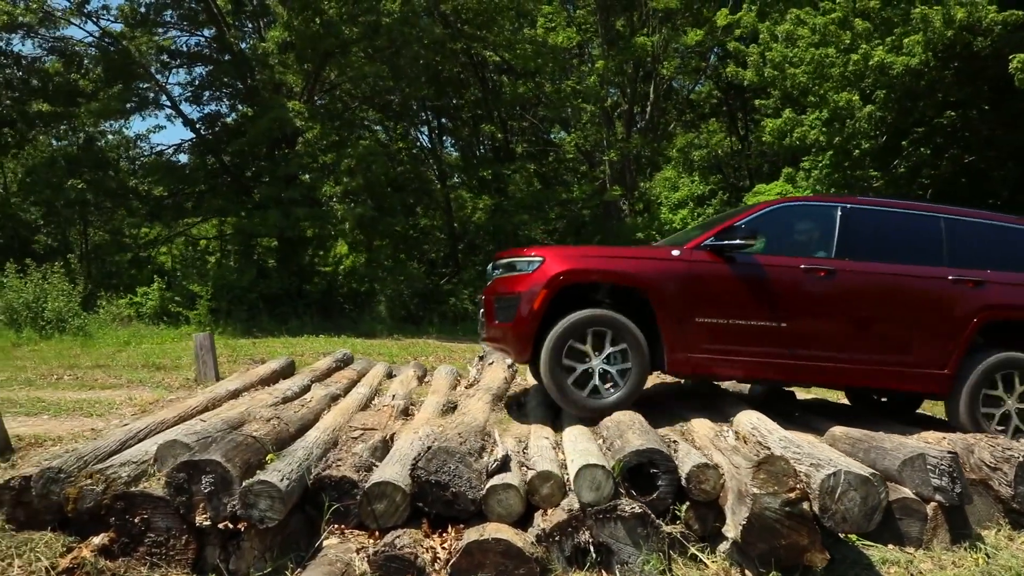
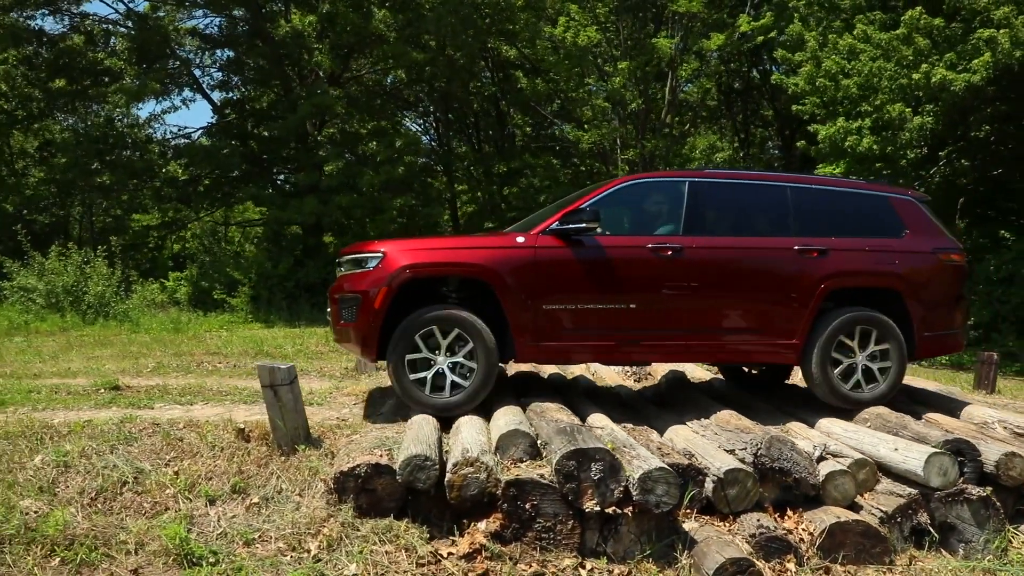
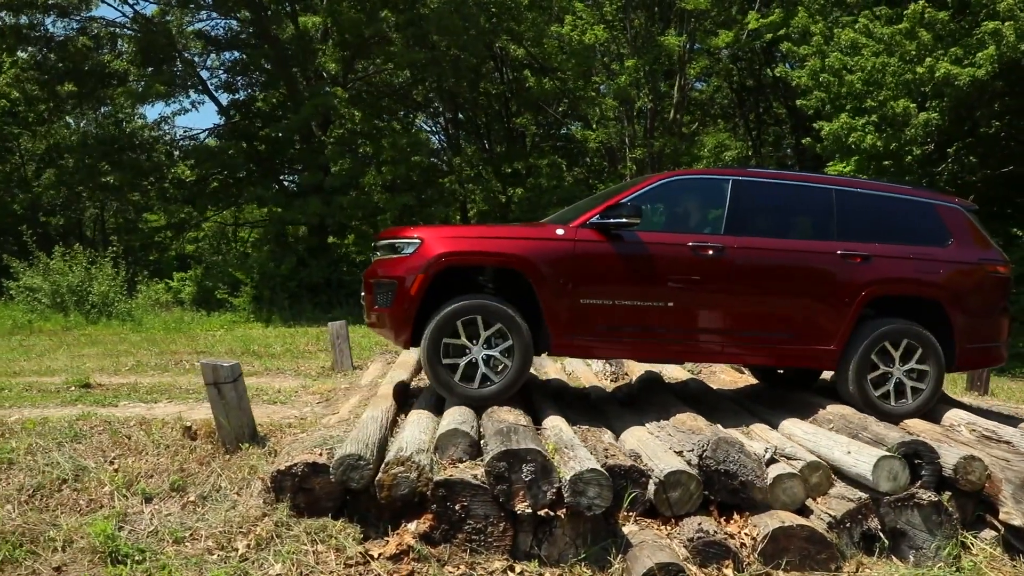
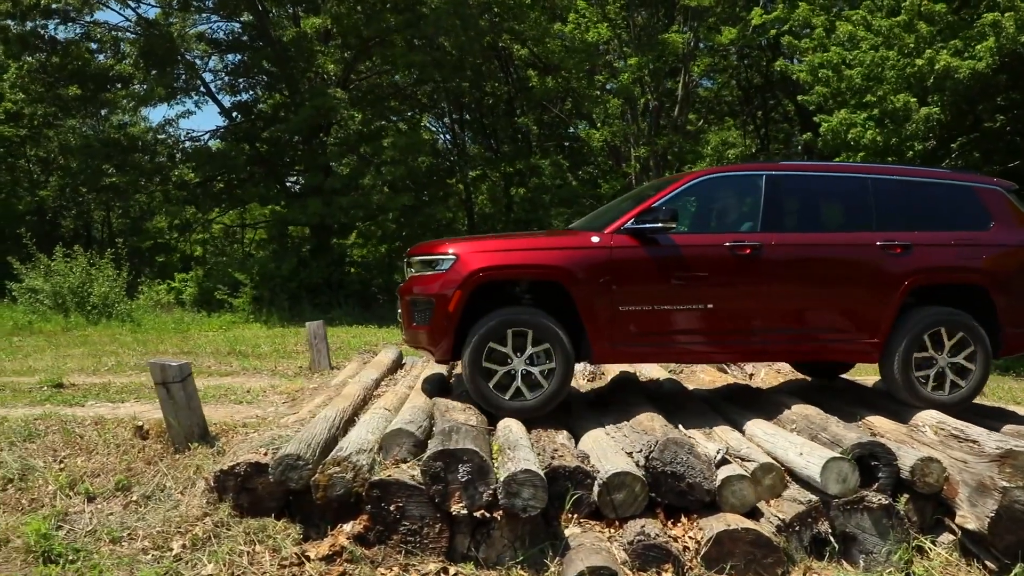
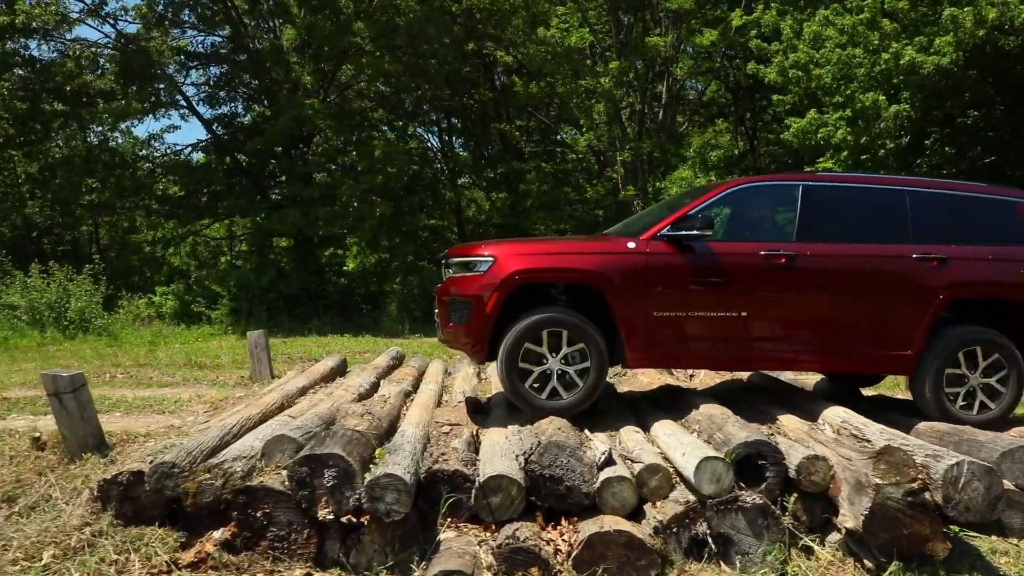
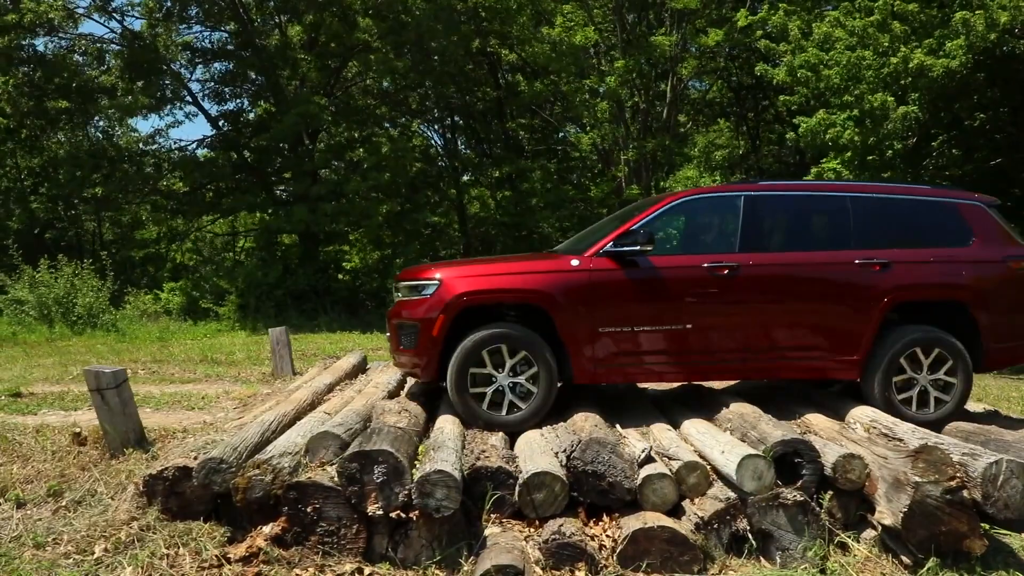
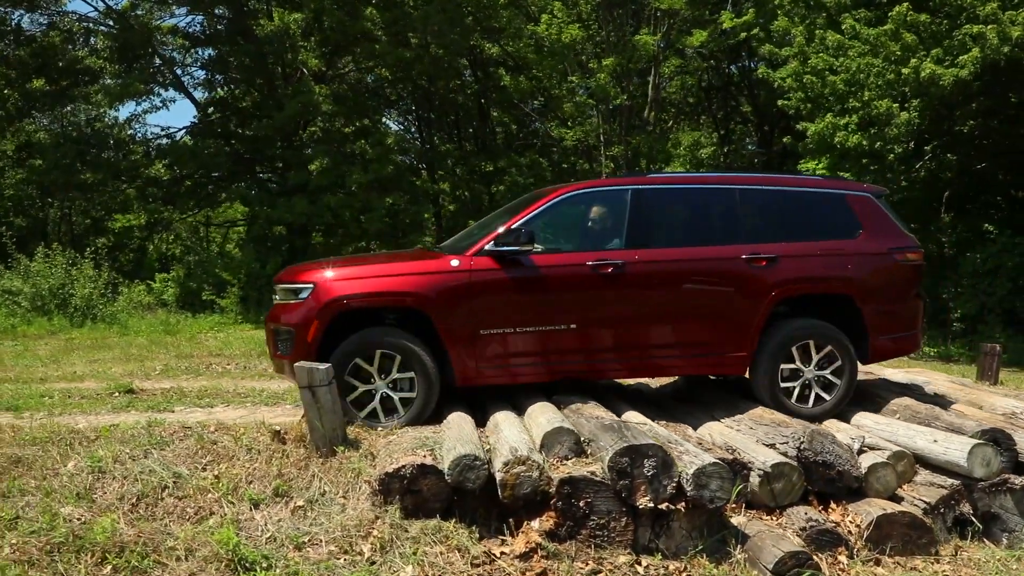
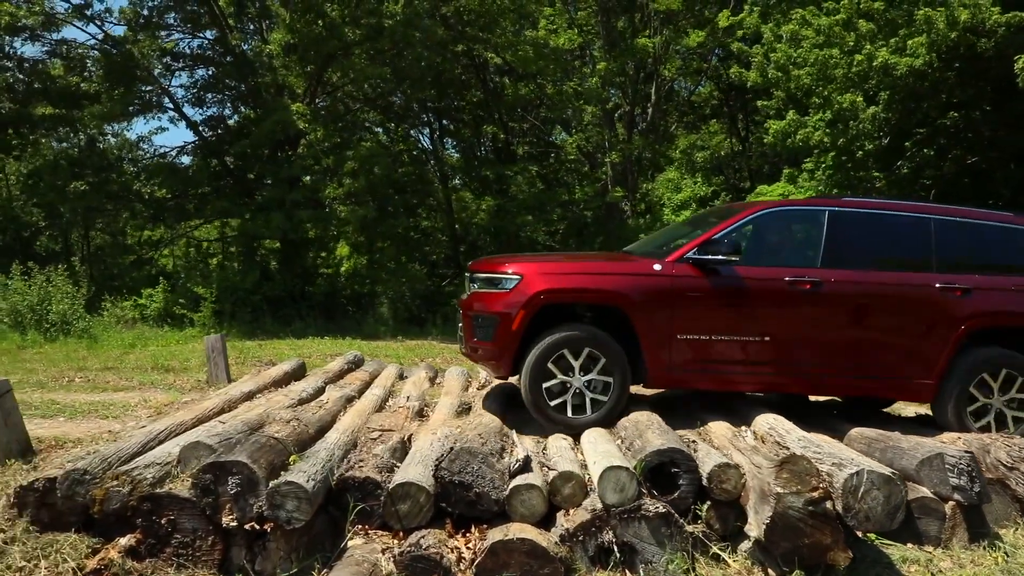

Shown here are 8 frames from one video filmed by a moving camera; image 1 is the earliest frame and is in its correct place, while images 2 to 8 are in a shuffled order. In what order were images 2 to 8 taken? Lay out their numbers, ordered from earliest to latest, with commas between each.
8, 5, 6, 4, 3, 2, 7
